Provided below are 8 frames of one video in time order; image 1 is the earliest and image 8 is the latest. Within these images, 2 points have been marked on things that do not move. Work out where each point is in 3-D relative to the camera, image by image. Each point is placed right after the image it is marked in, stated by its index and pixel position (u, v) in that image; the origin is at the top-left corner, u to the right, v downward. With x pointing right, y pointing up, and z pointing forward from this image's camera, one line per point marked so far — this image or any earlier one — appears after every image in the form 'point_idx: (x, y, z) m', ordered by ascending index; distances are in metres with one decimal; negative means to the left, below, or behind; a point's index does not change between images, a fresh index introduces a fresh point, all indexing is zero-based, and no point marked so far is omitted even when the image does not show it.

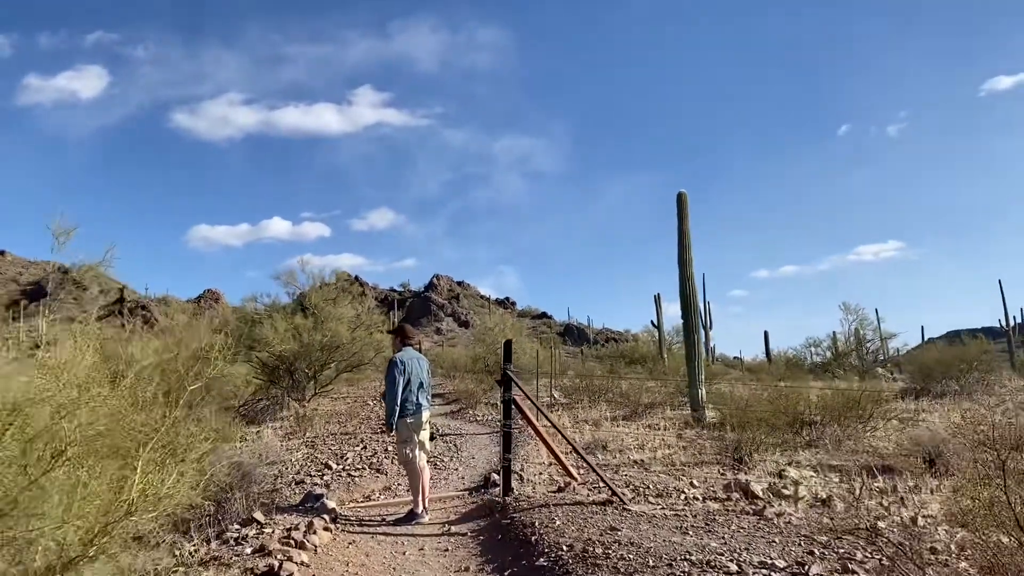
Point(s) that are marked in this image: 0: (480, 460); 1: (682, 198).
0: (-0.4, -2.4, +9.5) m
1: (+3.3, +1.7, +13.3) m
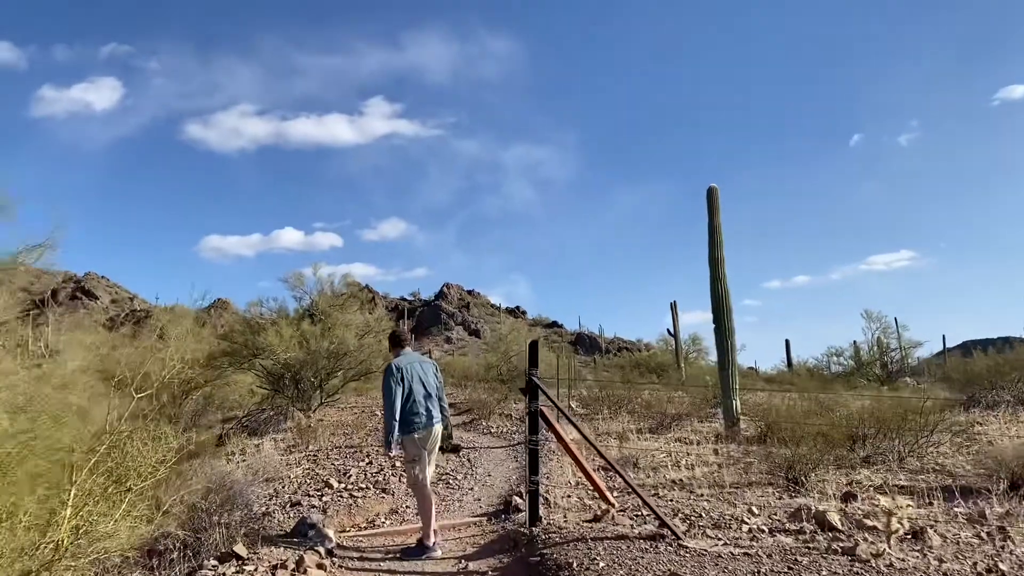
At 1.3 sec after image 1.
0: (-0.2, -2.3, +8.6) m
1: (+3.6, +1.7, +12.4) m
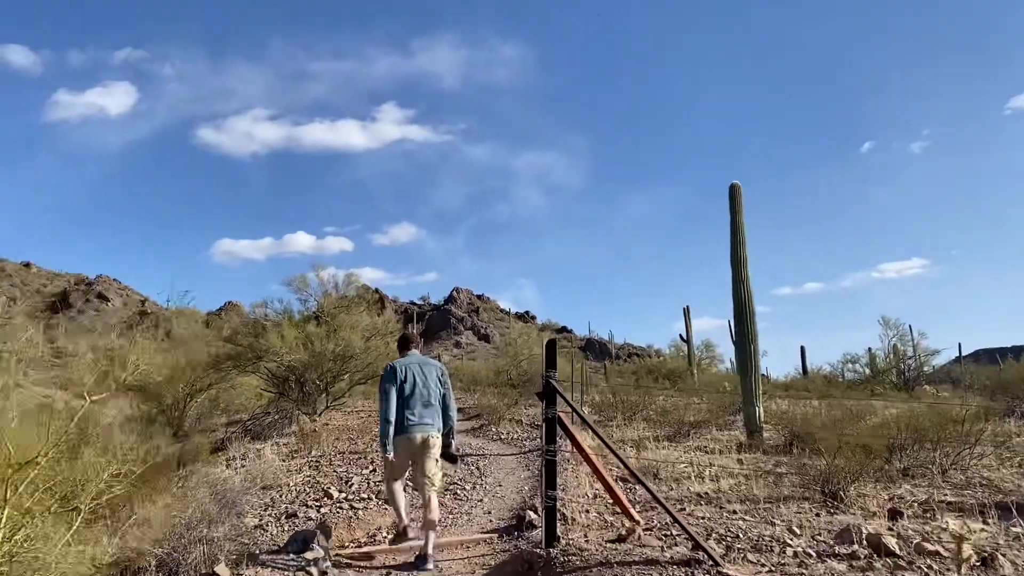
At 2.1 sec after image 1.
0: (0.0, -2.3, +8.1) m
1: (+3.8, +1.7, +11.8) m
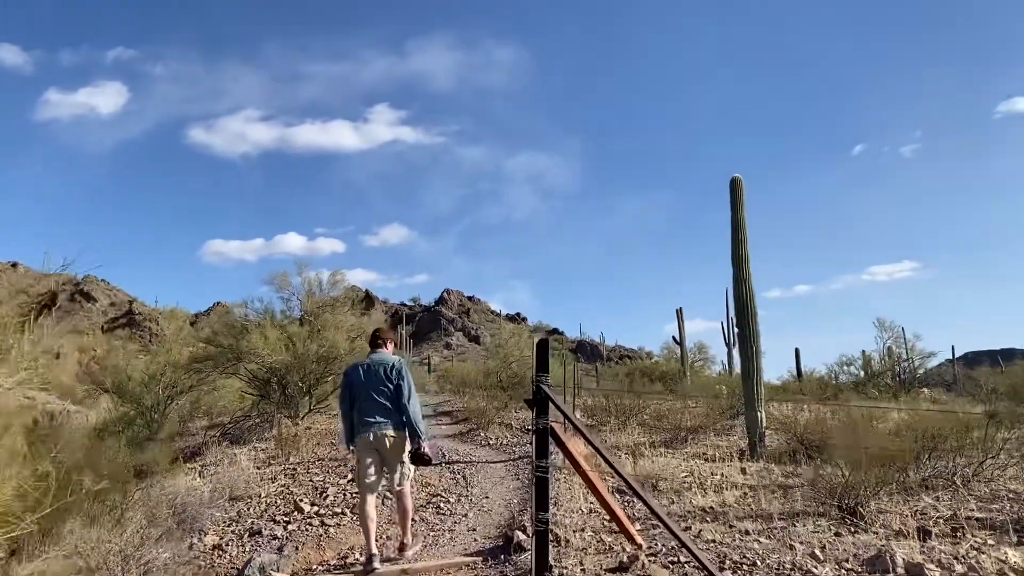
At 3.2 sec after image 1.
0: (-0.2, -2.3, +7.5) m
1: (+3.6, +1.7, +11.3) m
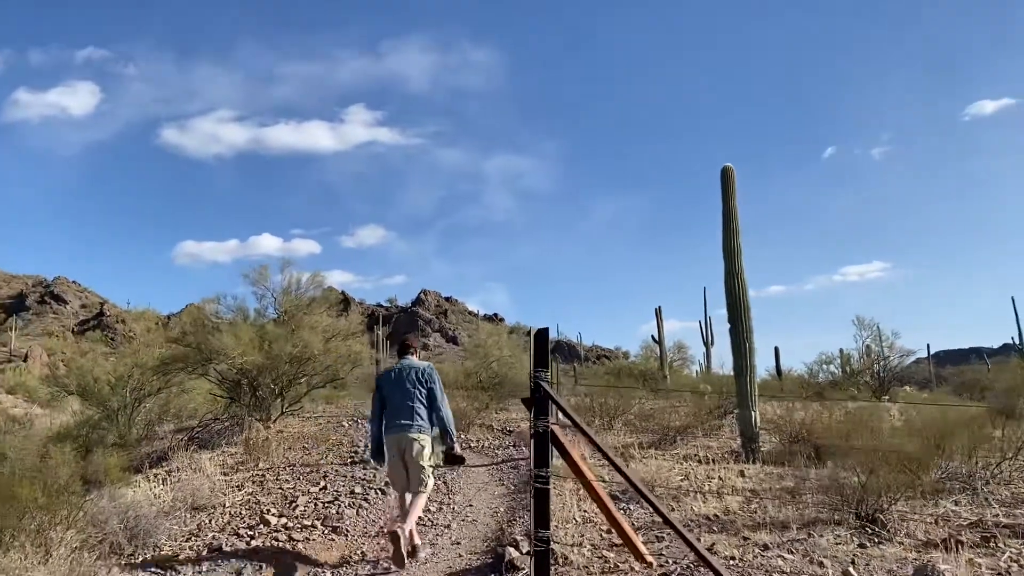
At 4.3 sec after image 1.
0: (-0.3, -2.2, +6.9) m
1: (+3.3, +1.8, +10.8) m
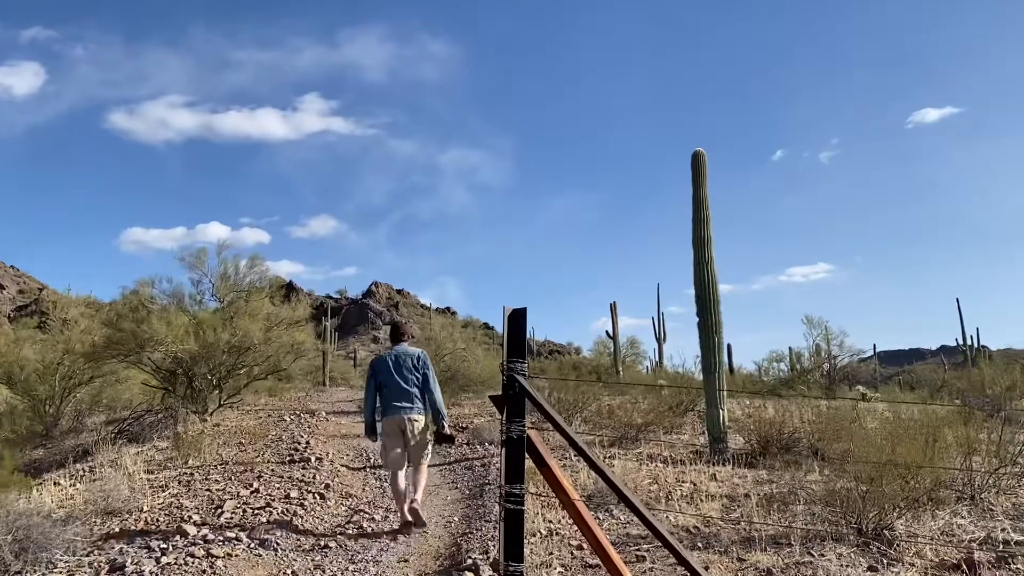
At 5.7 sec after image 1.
0: (-0.7, -2.0, +6.1) m
1: (+2.8, +1.9, +10.3) m
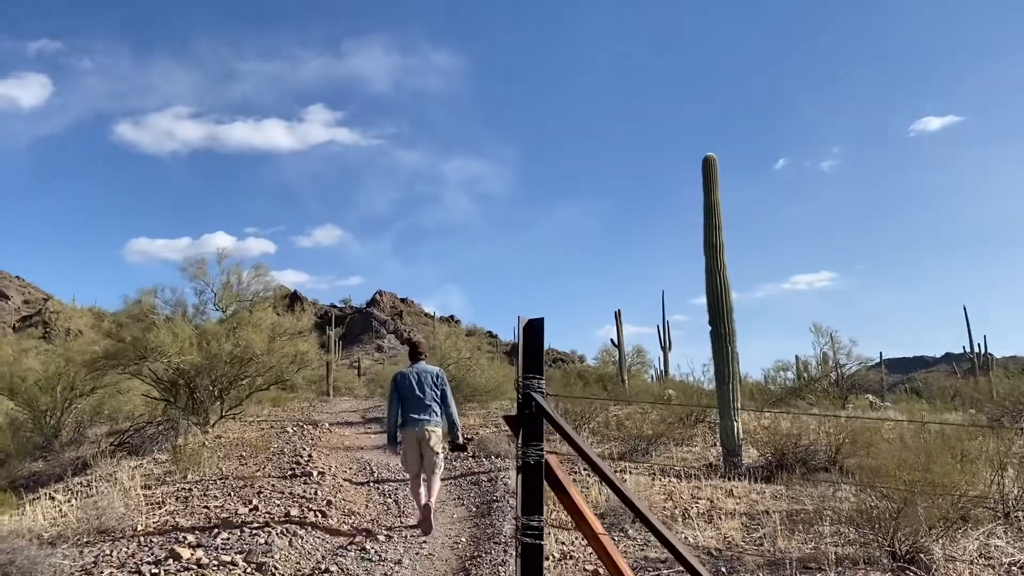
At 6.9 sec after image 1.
0: (-0.6, -2.1, +5.8) m
1: (+2.9, +1.8, +10.0) m
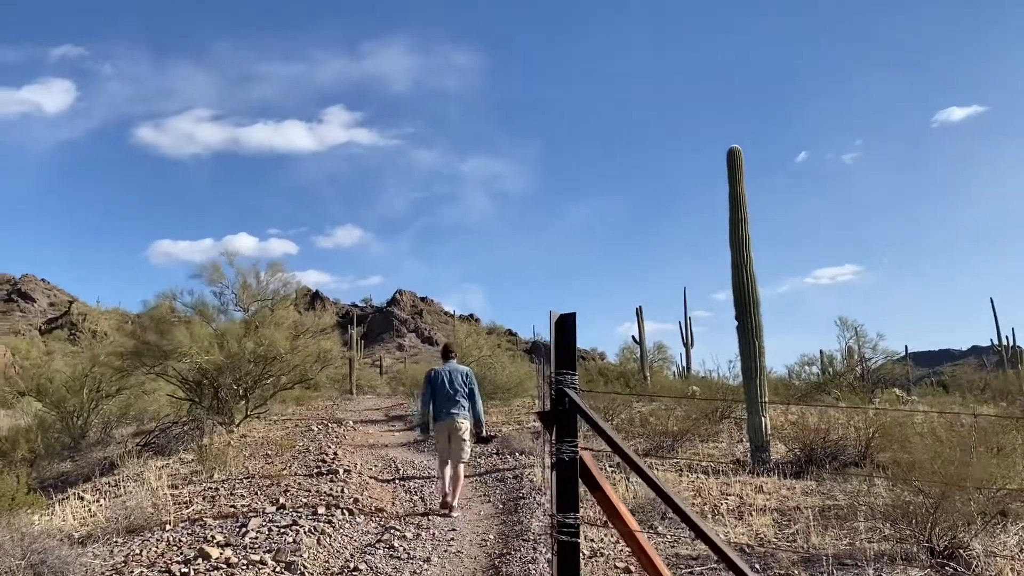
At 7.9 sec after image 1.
0: (-0.4, -2.1, +5.8) m
1: (+3.2, +1.9, +9.9) m
